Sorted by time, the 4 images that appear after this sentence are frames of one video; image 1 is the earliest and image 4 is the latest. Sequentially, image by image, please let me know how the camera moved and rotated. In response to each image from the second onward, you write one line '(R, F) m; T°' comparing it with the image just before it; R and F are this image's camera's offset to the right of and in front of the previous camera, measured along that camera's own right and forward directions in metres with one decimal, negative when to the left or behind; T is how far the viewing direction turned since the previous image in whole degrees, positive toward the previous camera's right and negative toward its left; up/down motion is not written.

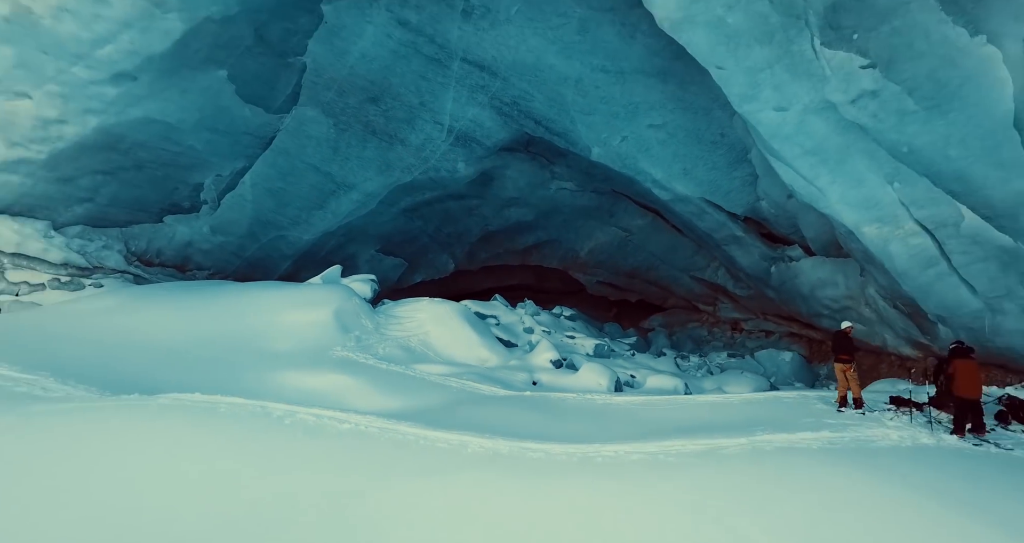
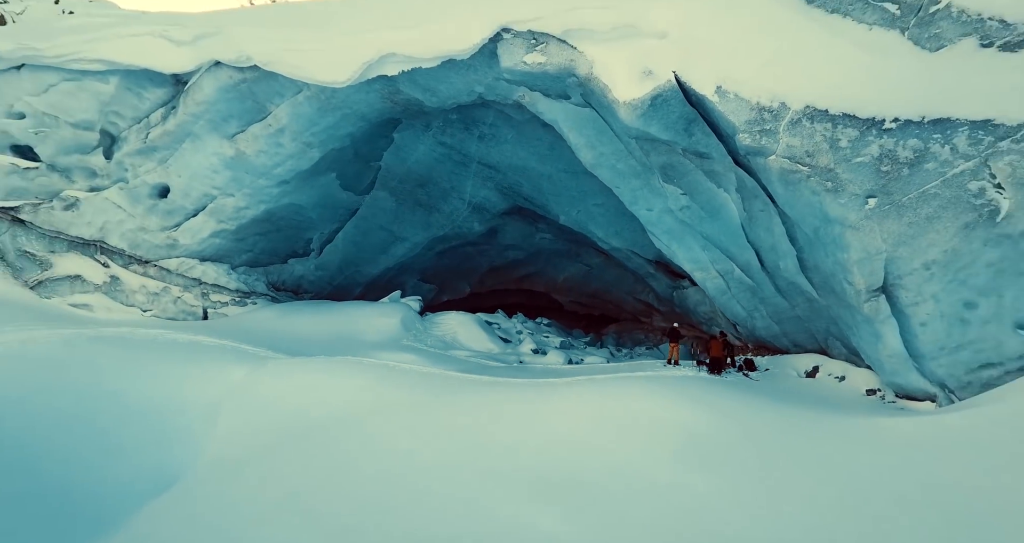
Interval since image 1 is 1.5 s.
(+0.1, -2.1) m; -1°
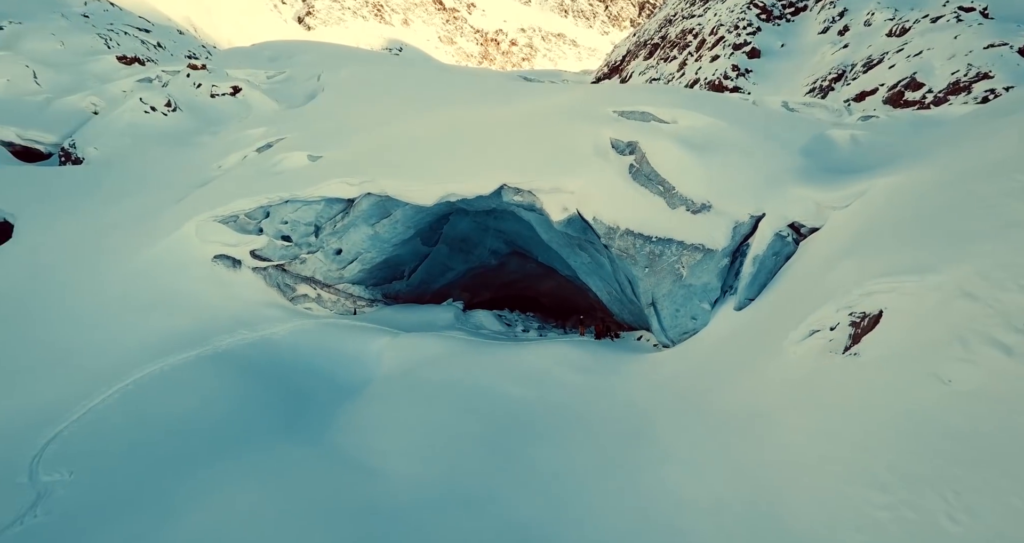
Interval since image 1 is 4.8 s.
(+0.6, -4.7) m; -3°
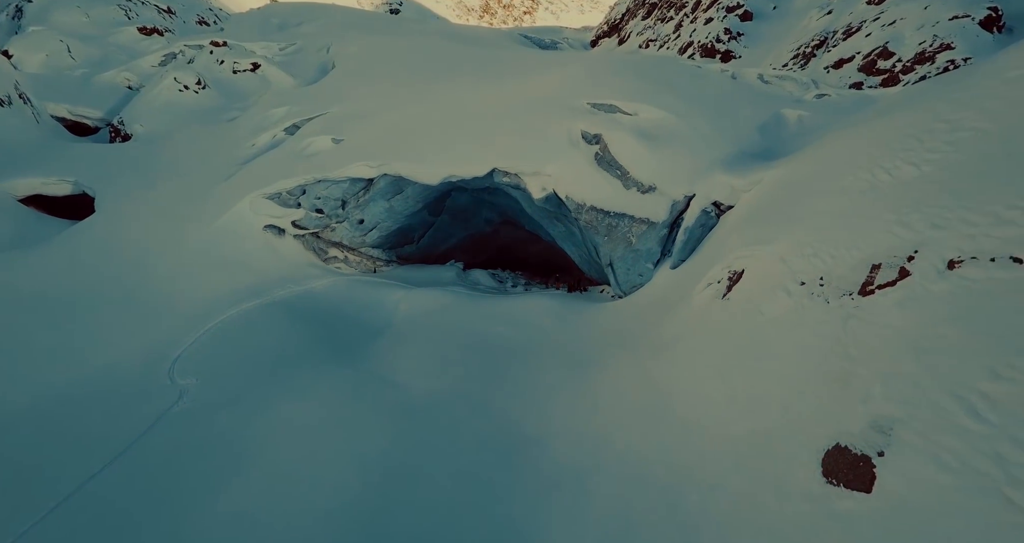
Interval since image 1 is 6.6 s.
(+0.3, -2.1) m; -1°
